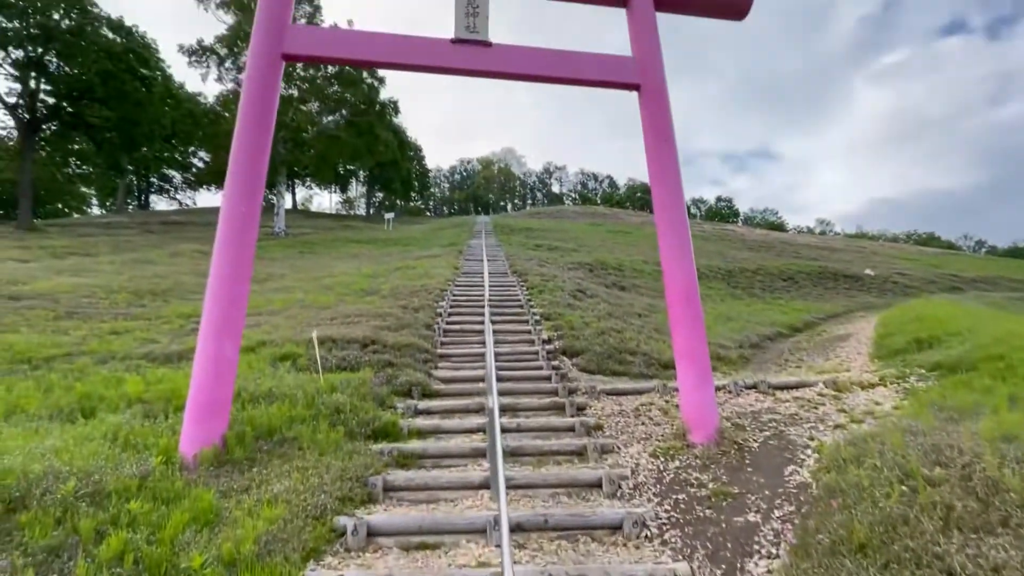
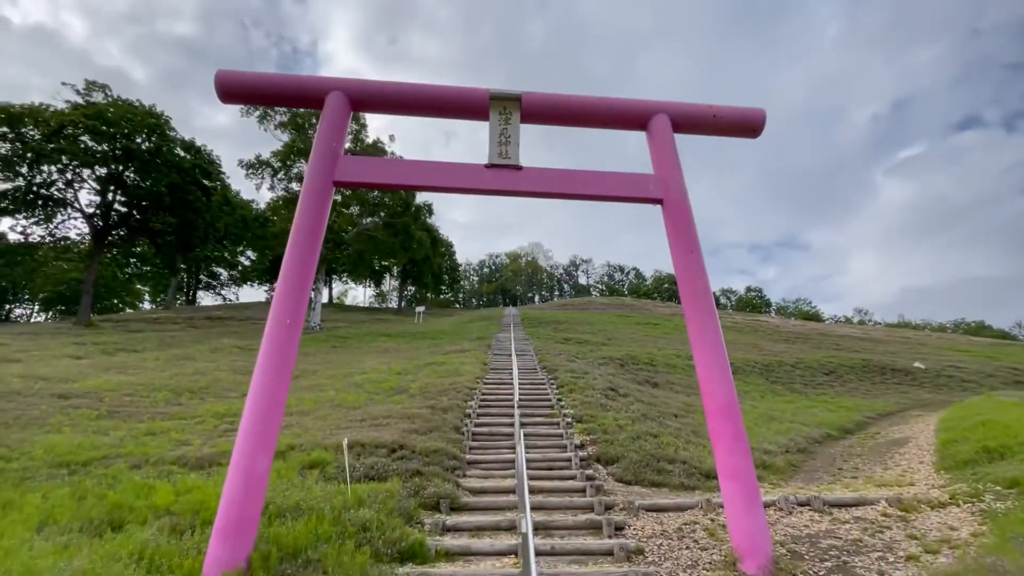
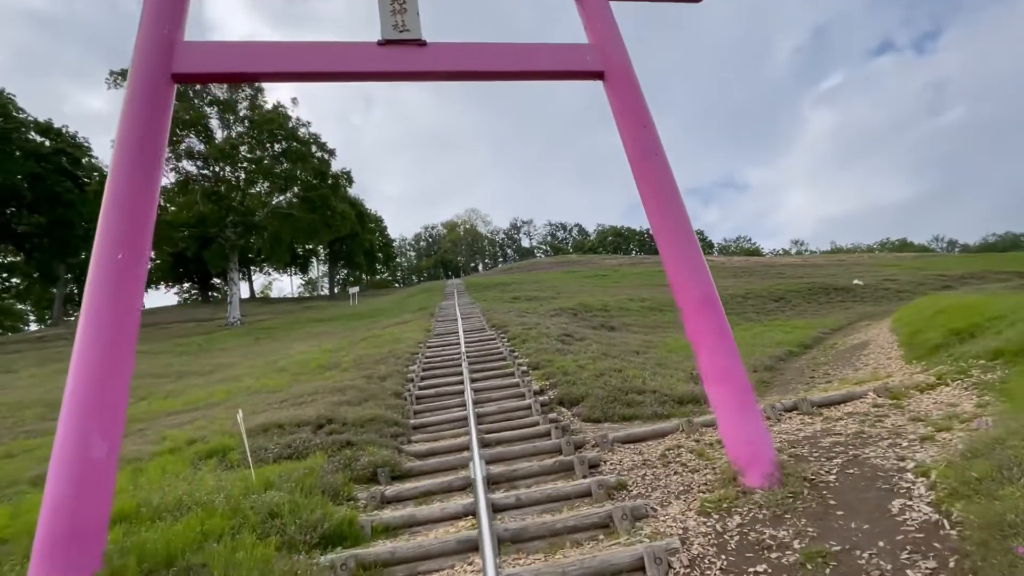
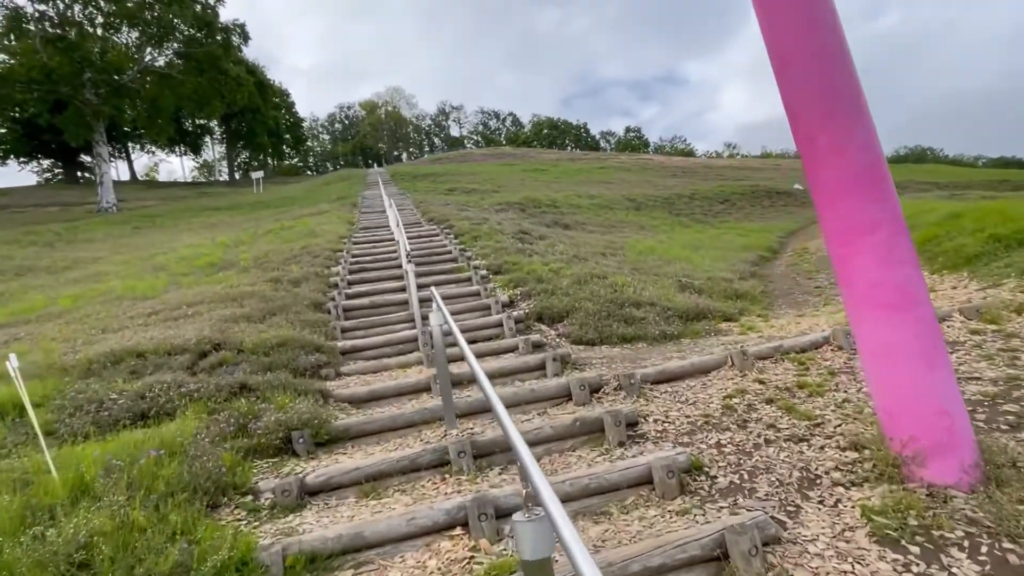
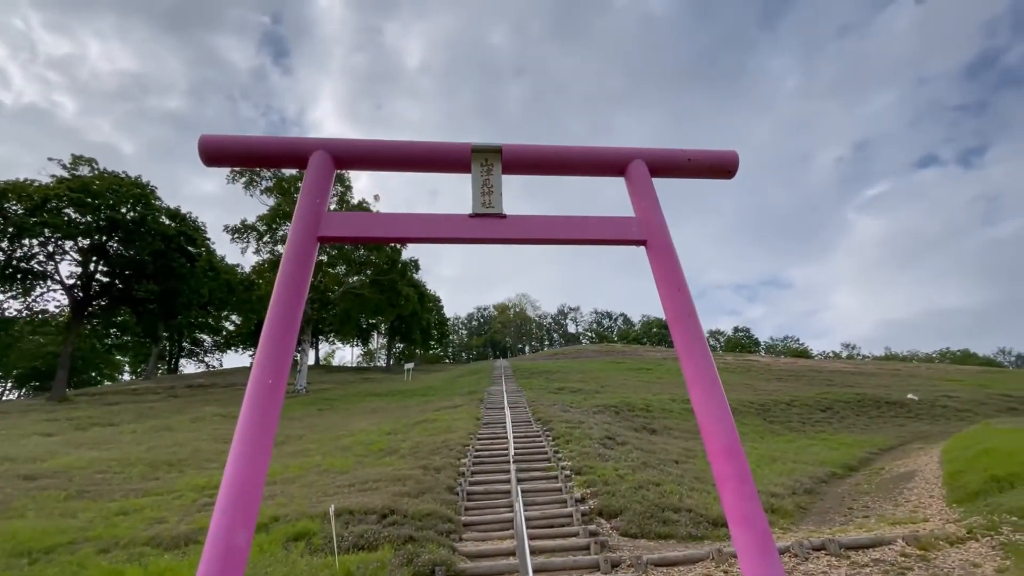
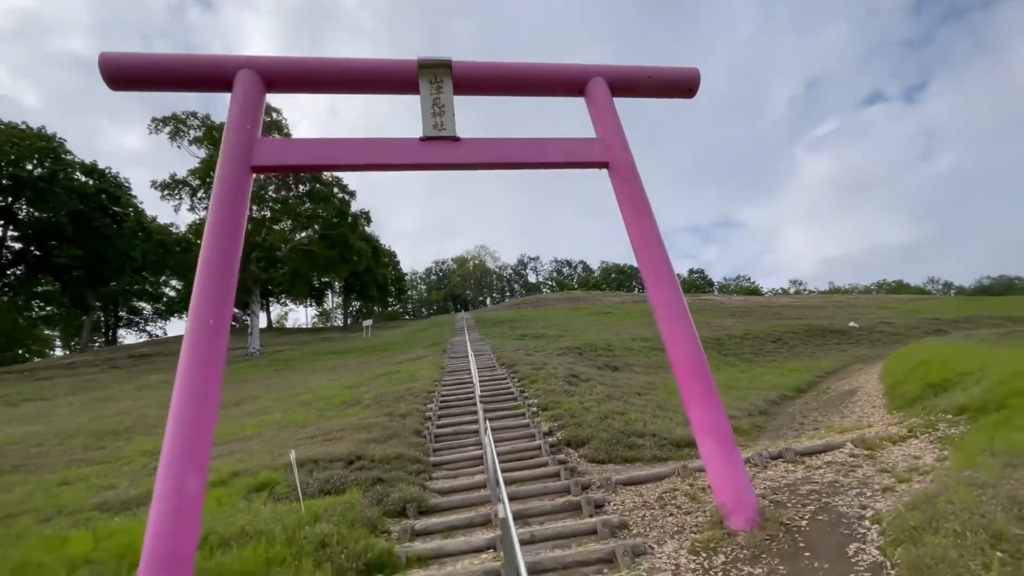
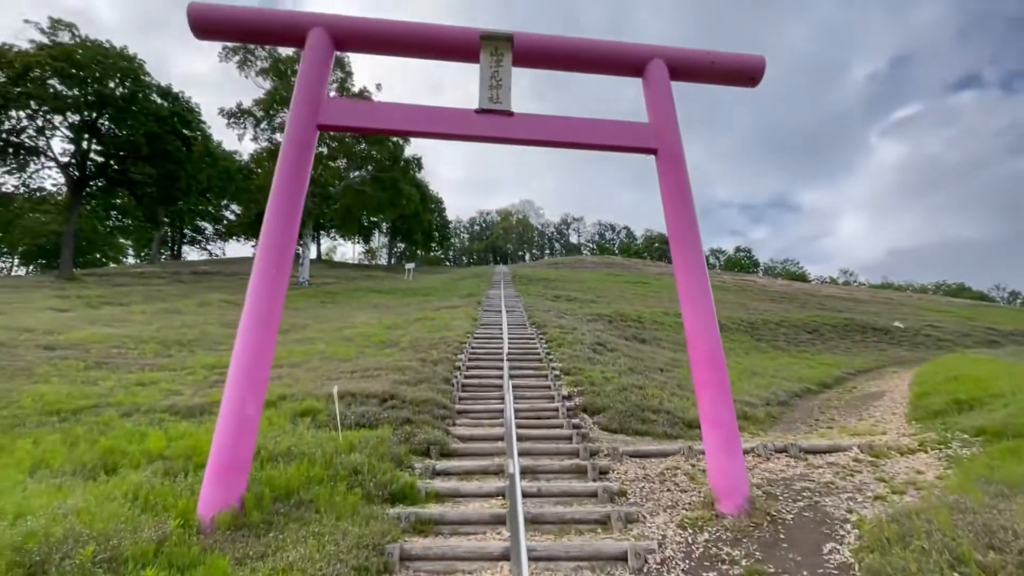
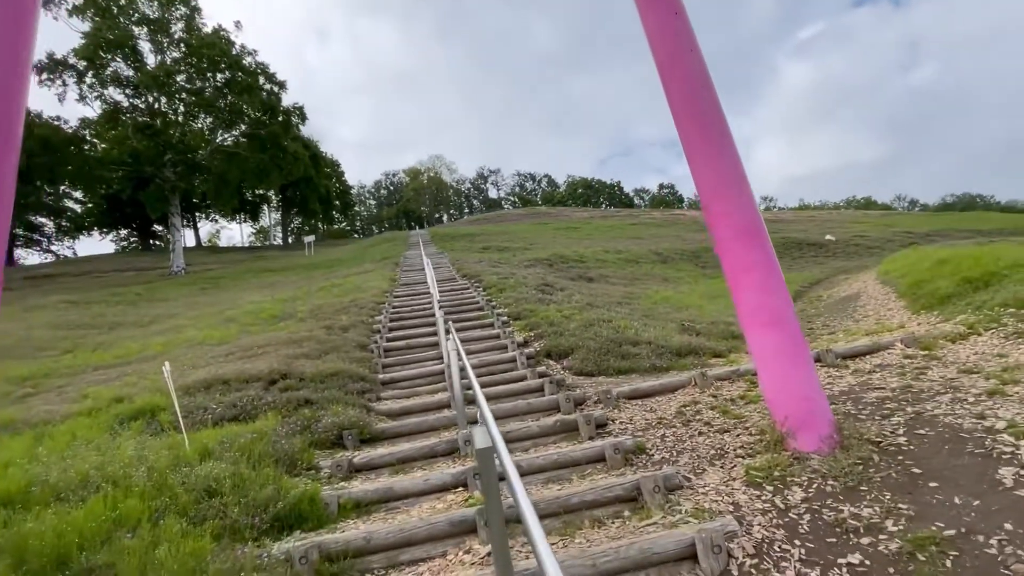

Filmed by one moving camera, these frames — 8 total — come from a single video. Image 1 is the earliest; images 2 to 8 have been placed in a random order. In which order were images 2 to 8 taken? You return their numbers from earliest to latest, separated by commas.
7, 2, 5, 6, 3, 8, 4
